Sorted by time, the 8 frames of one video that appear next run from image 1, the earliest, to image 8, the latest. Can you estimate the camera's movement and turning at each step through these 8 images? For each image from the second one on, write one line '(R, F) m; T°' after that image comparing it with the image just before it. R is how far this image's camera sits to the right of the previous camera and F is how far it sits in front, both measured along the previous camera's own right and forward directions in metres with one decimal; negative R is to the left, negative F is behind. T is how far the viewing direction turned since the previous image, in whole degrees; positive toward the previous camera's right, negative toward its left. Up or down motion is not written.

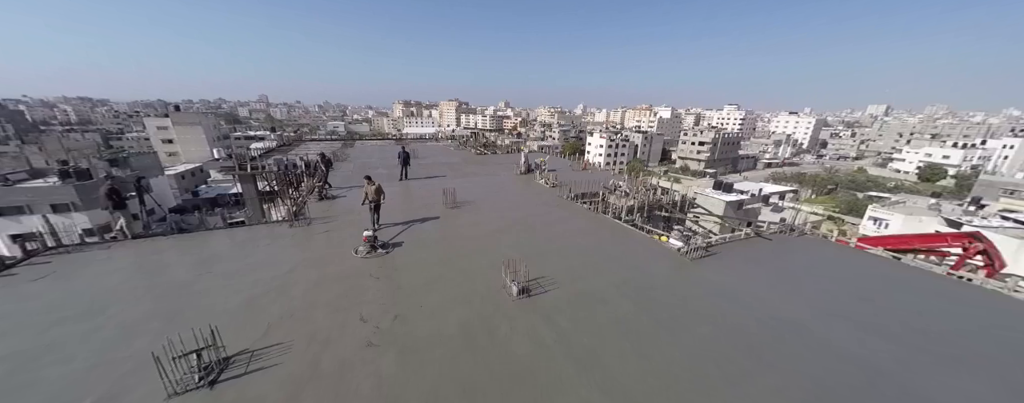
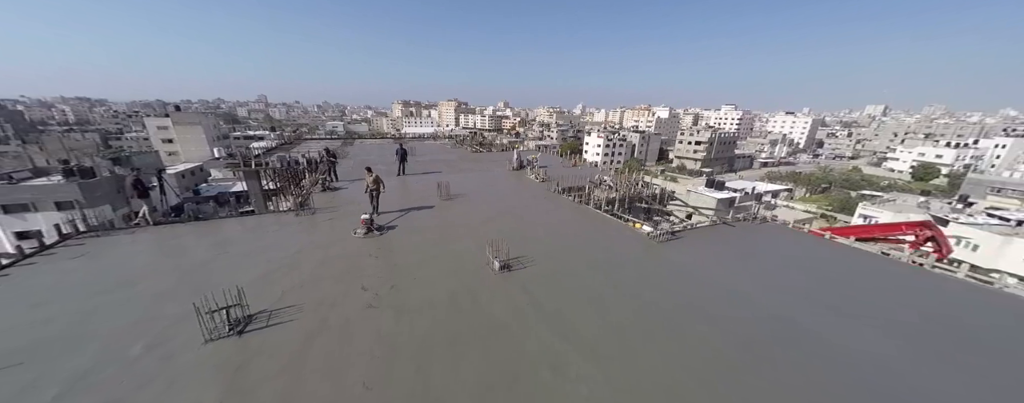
(+0.4, -0.8) m; 0°
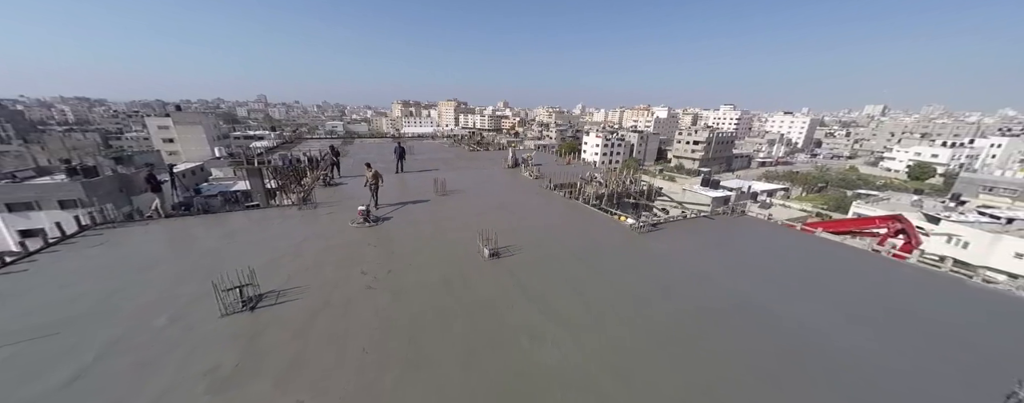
(+0.3, -0.5) m; 0°
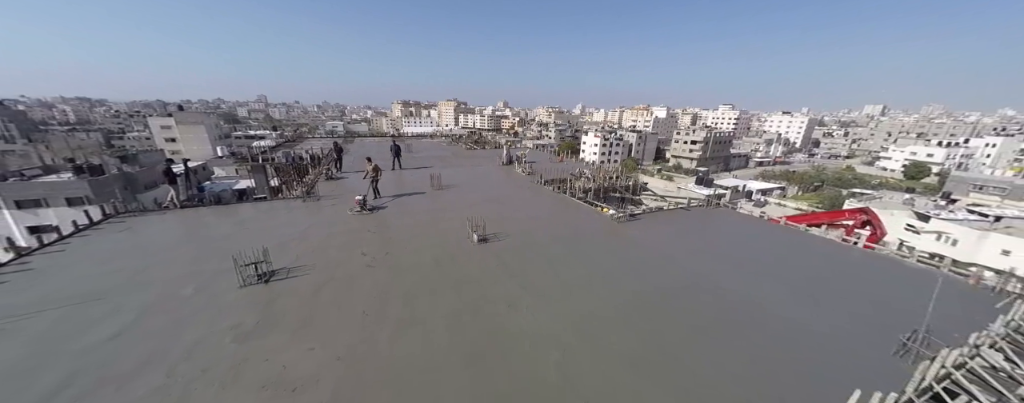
(+0.4, -0.8) m; 0°
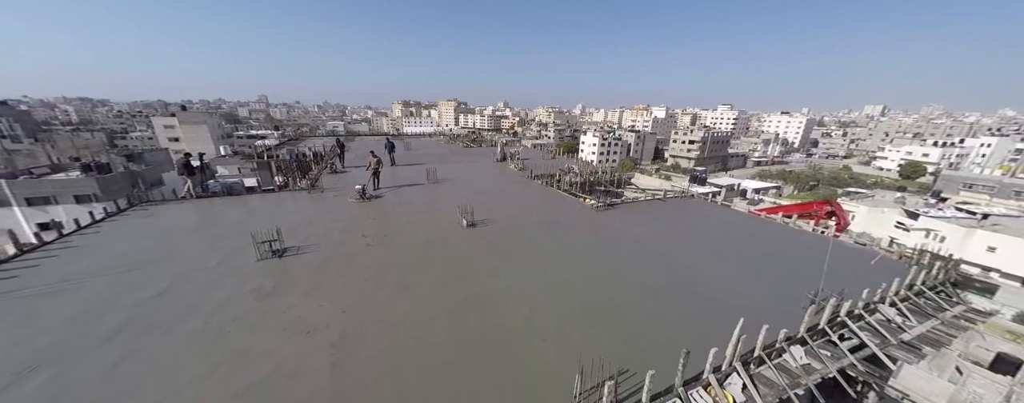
(+0.4, -0.9) m; 0°
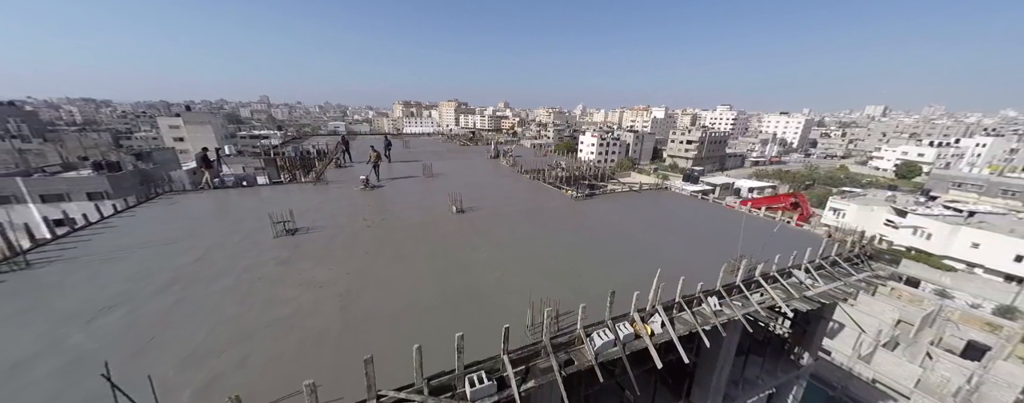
(+0.5, -1.2) m; 0°
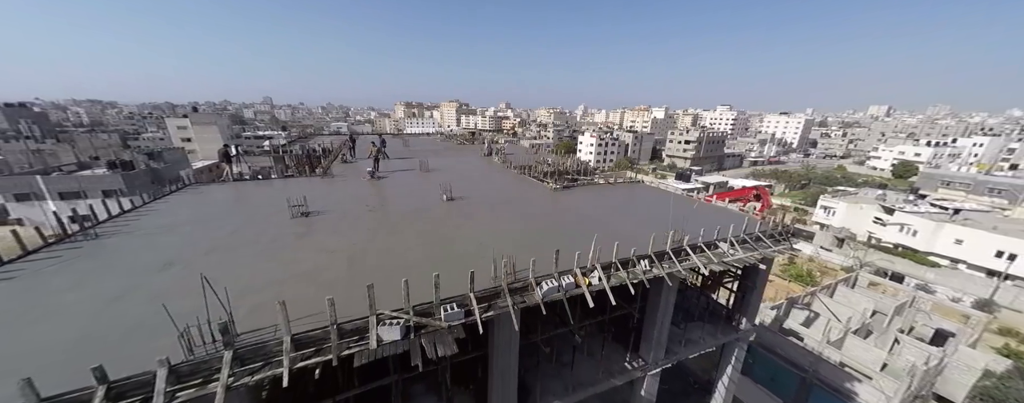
(+0.7, -1.5) m; 0°
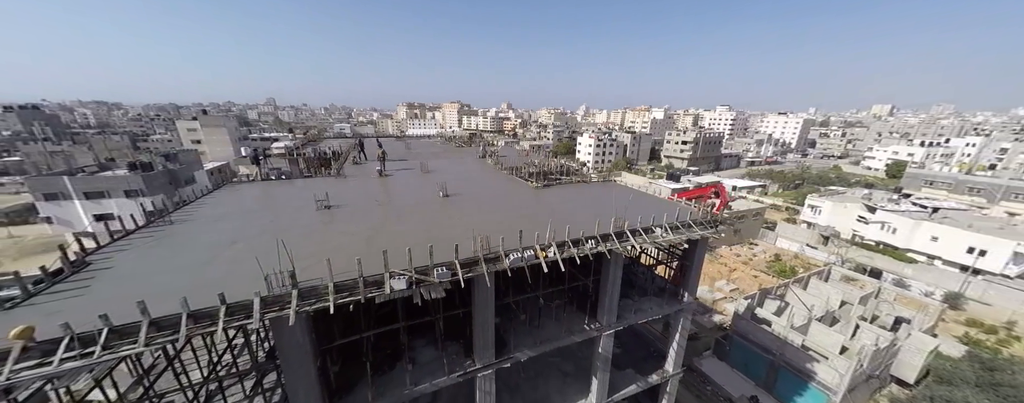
(+0.7, -2.3) m; 0°
